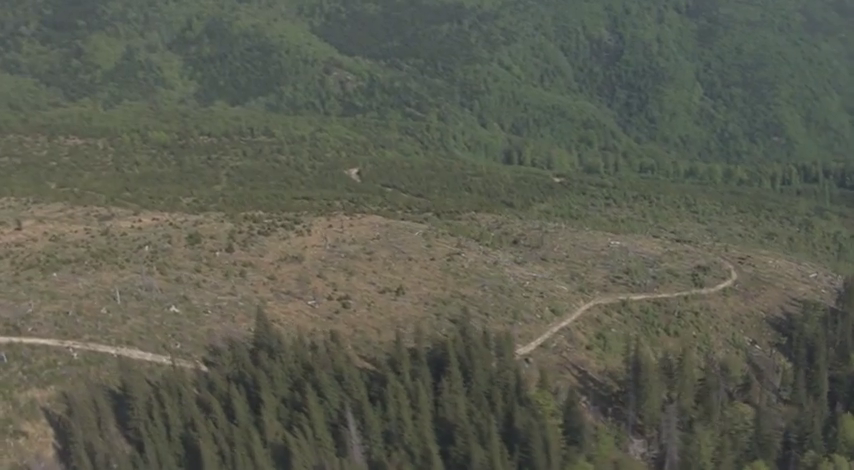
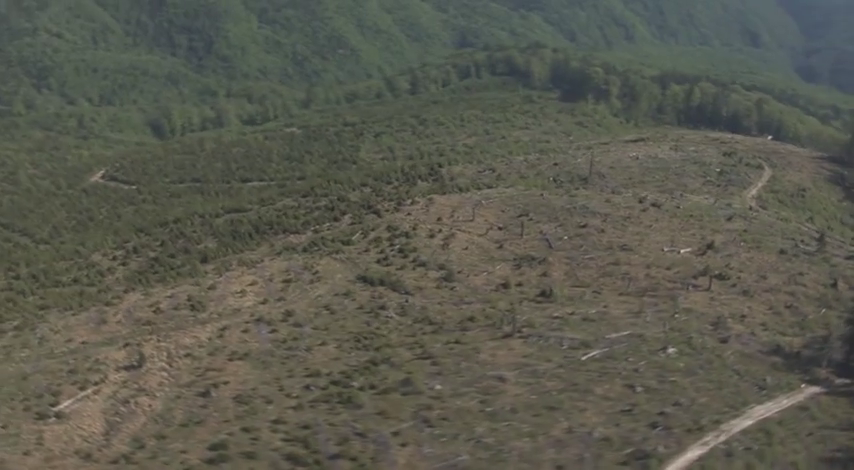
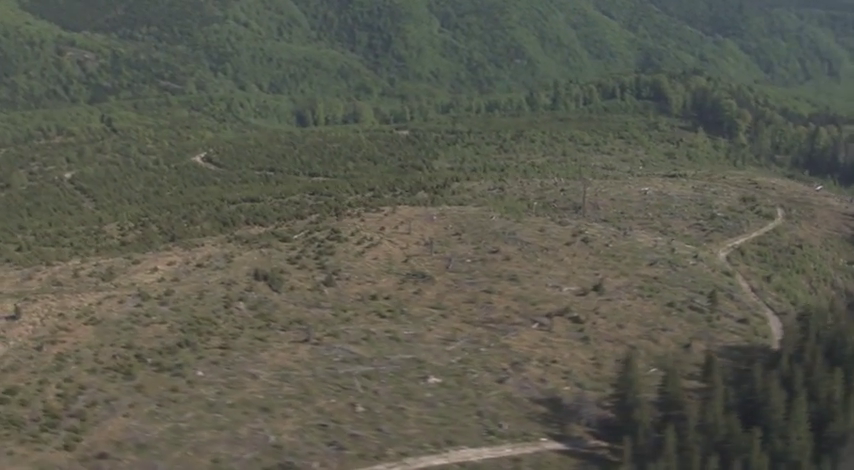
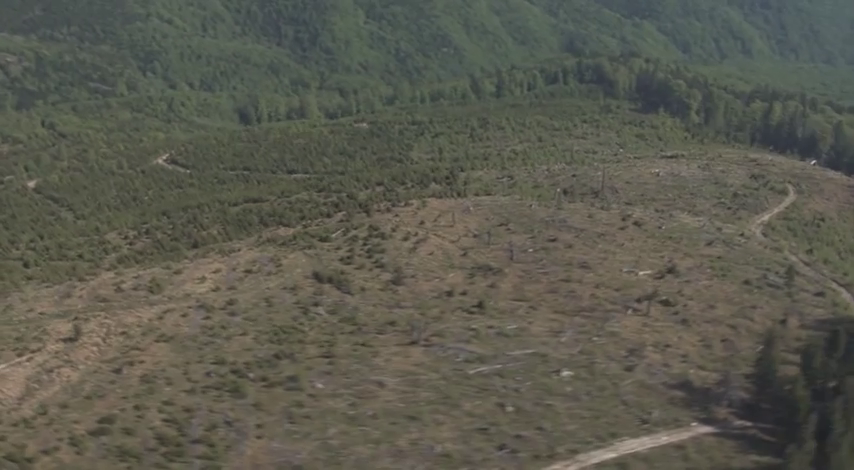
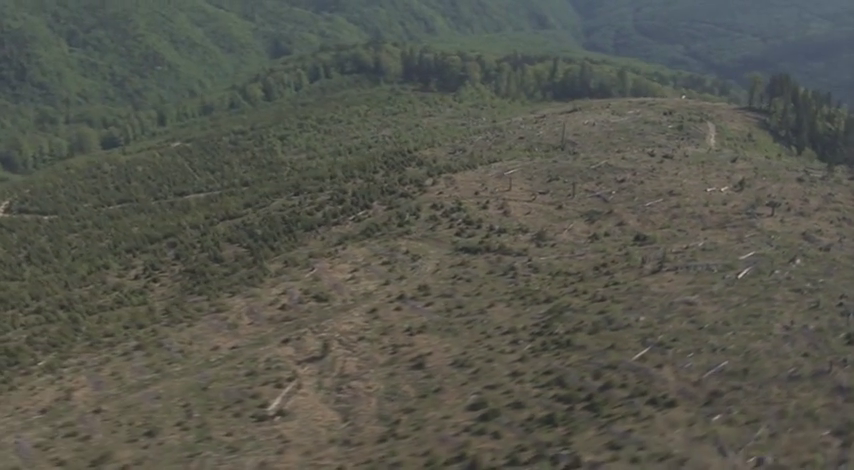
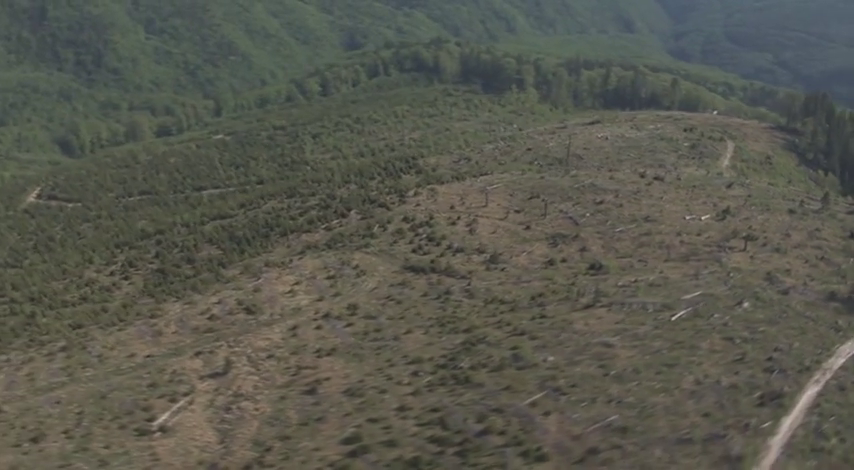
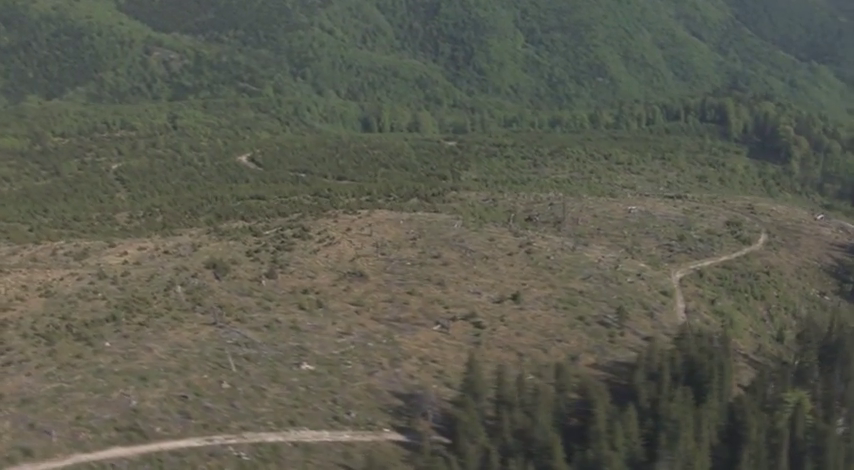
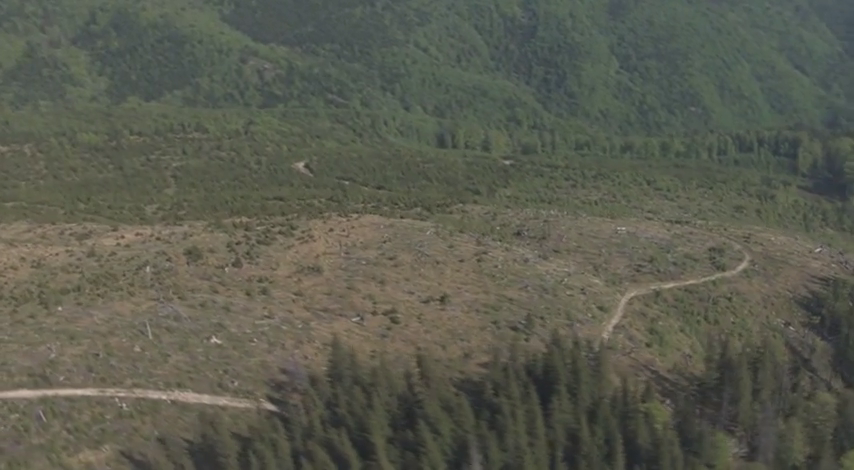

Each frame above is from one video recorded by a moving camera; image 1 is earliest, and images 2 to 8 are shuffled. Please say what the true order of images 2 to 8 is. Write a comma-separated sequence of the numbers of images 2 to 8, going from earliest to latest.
8, 7, 3, 4, 2, 6, 5
